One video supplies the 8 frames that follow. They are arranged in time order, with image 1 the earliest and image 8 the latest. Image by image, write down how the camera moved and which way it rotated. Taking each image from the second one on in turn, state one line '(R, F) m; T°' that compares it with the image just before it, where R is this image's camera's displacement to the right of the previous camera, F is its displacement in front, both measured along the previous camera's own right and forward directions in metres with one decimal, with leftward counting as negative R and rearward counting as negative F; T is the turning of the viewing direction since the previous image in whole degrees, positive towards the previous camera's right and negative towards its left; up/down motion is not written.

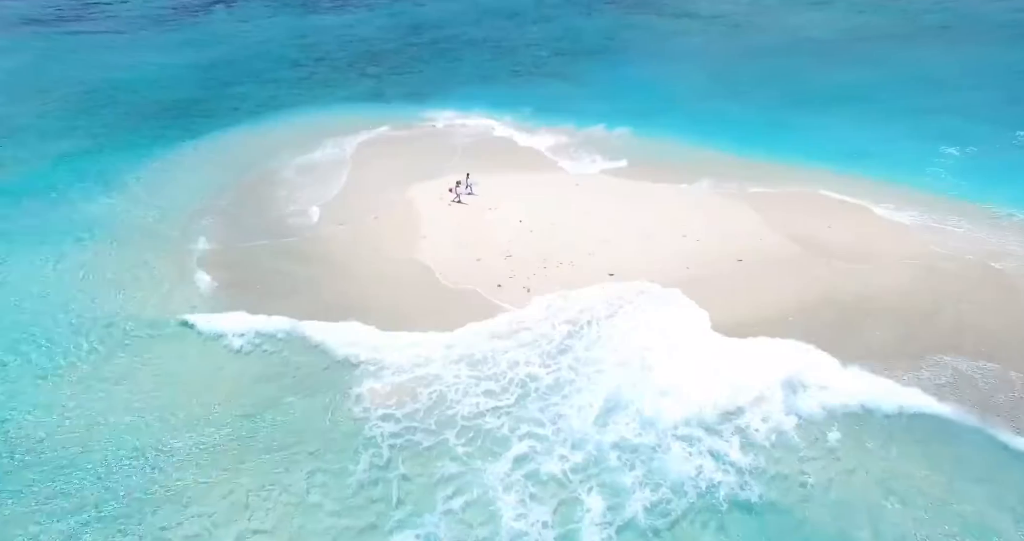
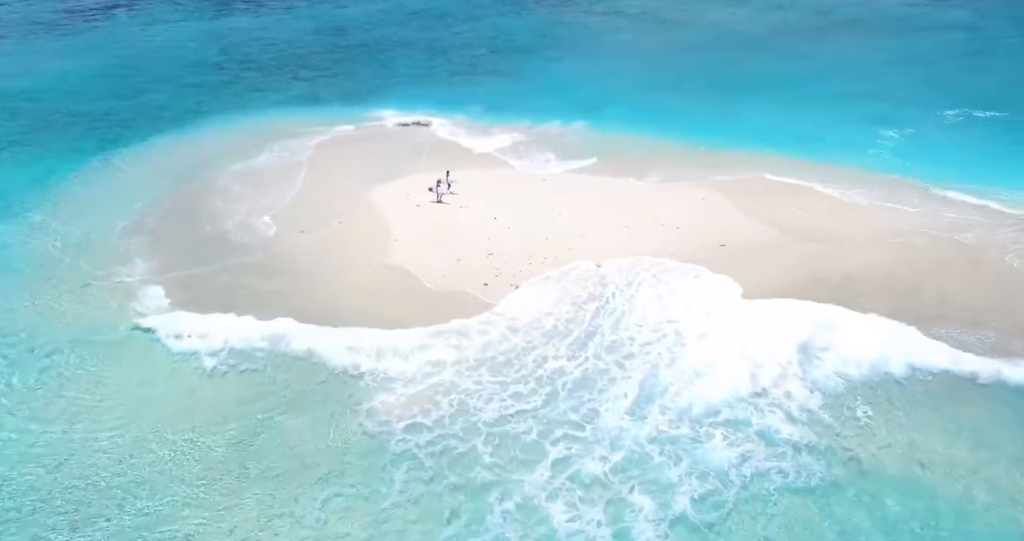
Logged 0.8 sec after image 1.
(-2.5, +1.0) m; +7°
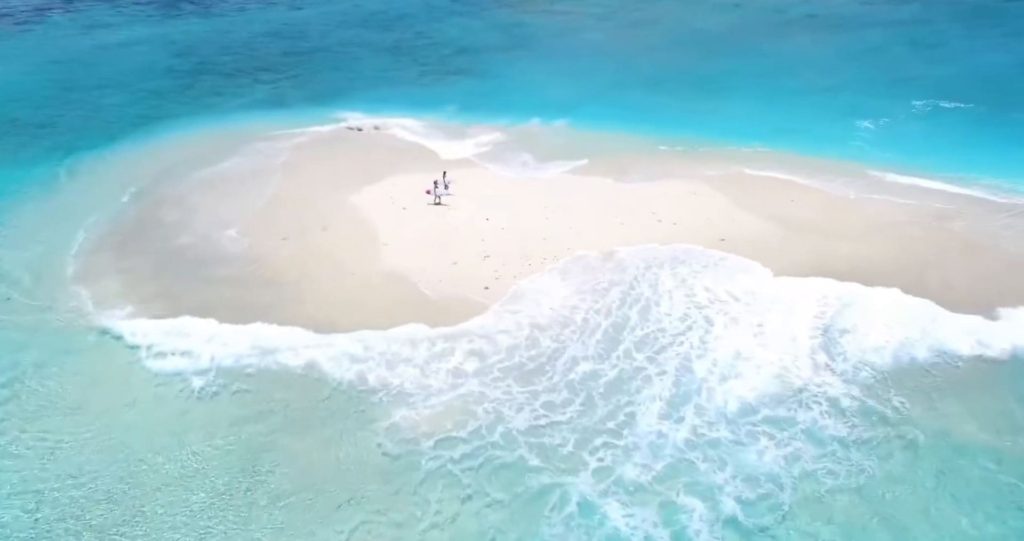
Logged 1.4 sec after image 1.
(-1.8, +0.9) m; +4°
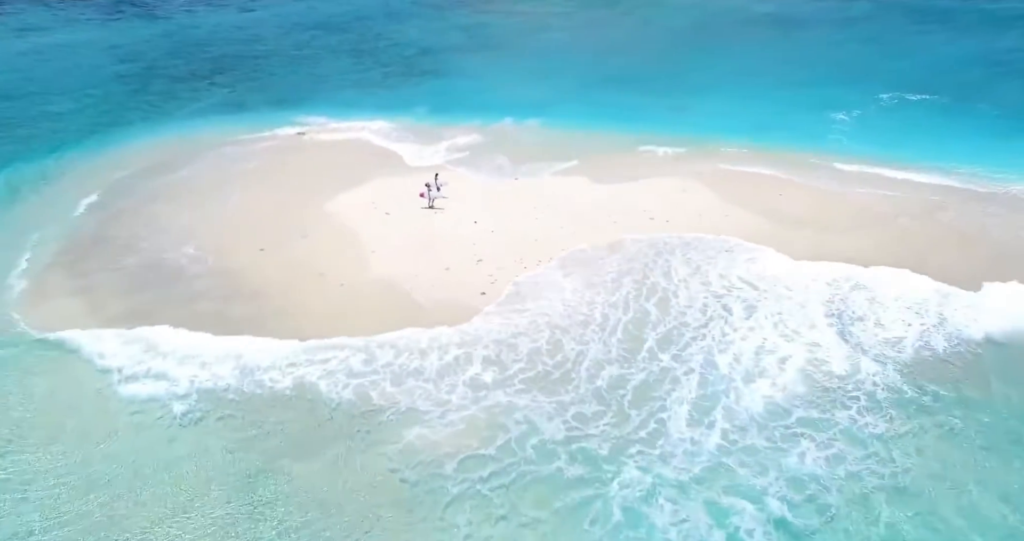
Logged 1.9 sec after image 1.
(-1.5, +1.0) m; +4°
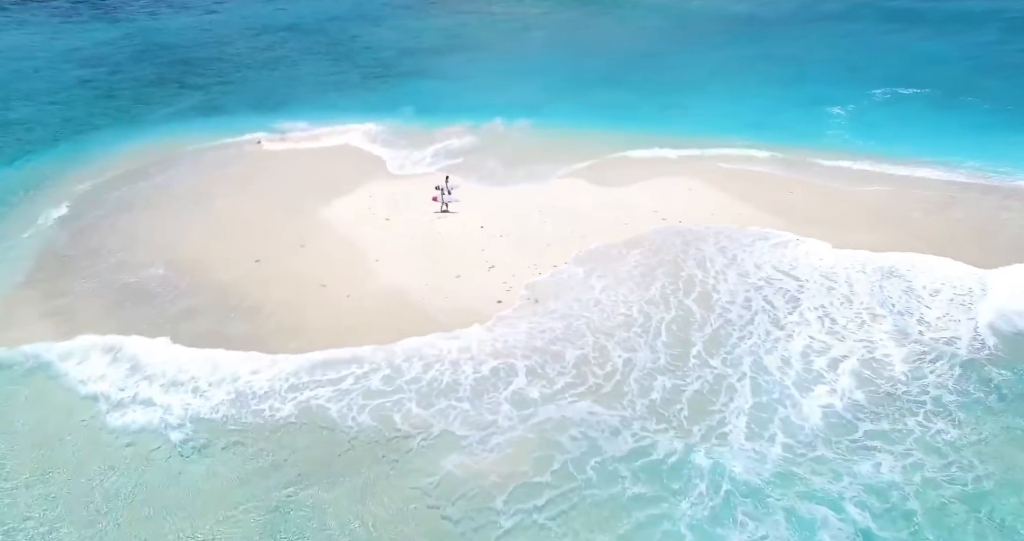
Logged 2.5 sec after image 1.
(-1.8, +1.3) m; +3°
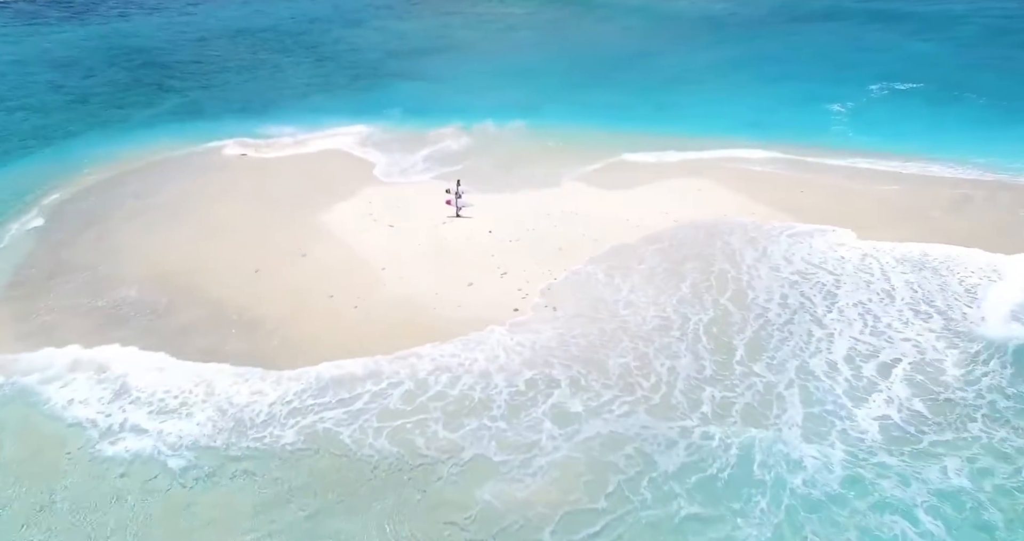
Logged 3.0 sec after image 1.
(-1.4, +1.1) m; +2°
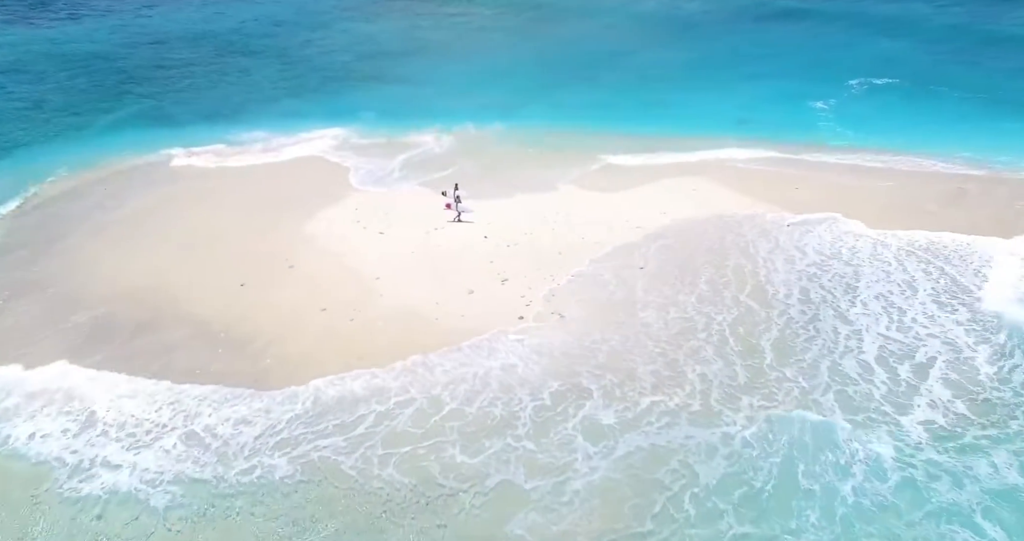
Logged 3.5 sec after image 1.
(-1.2, +1.2) m; +3°
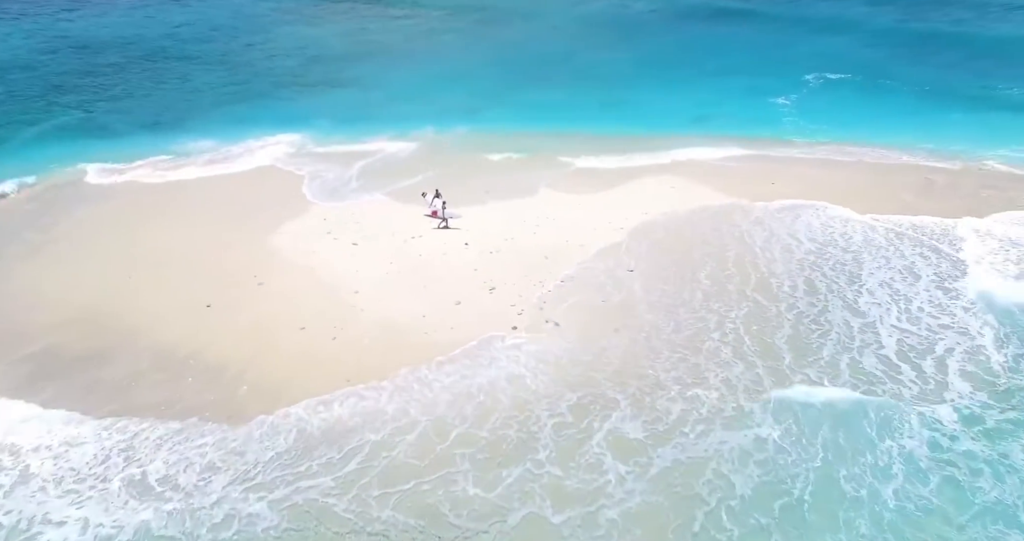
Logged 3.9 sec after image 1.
(-1.4, +1.5) m; +5°
